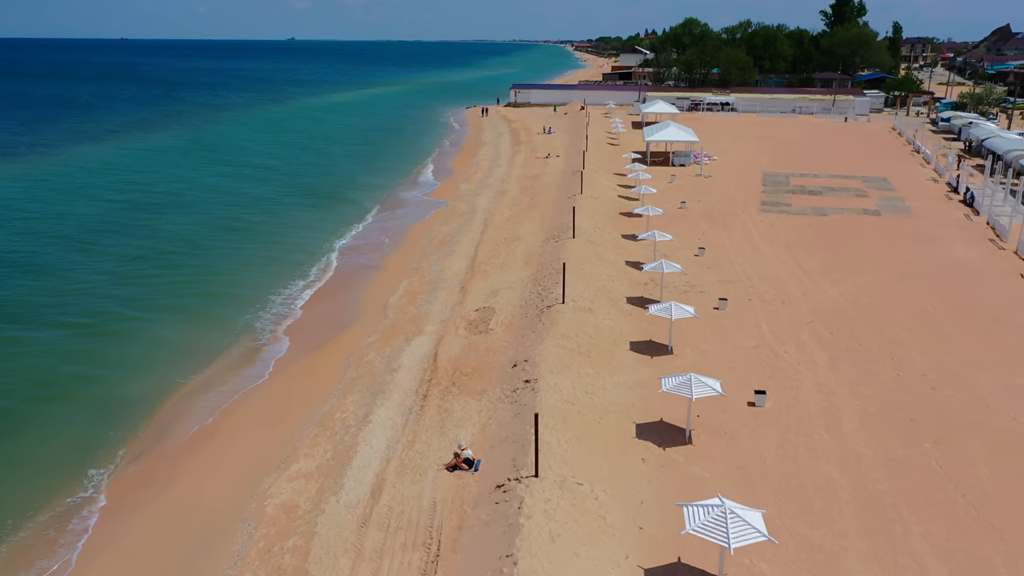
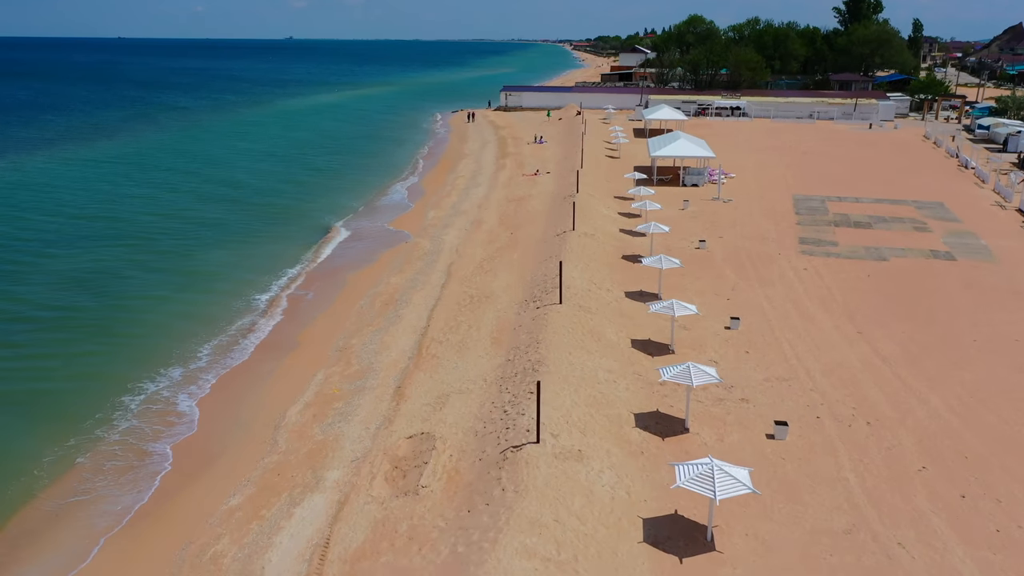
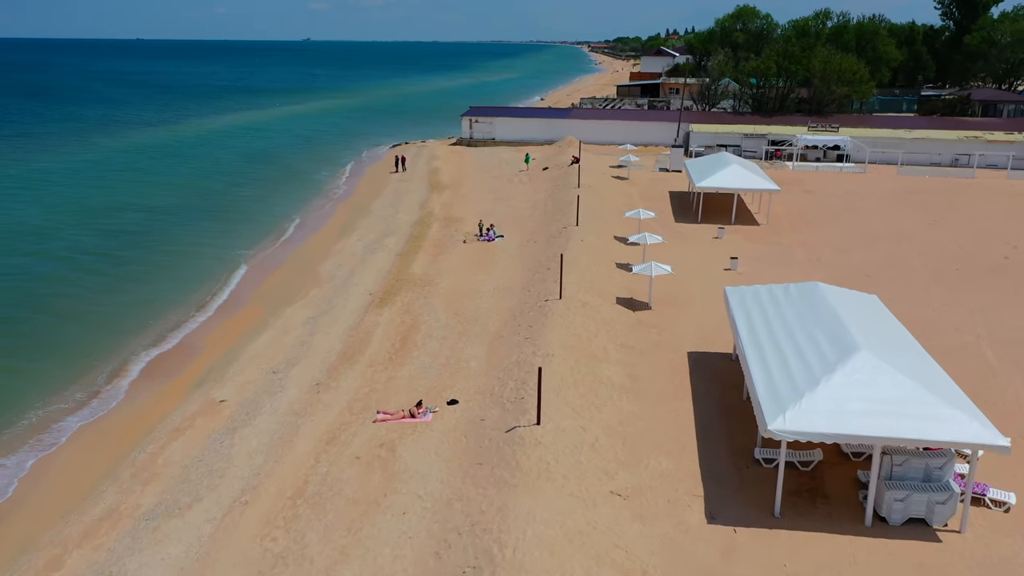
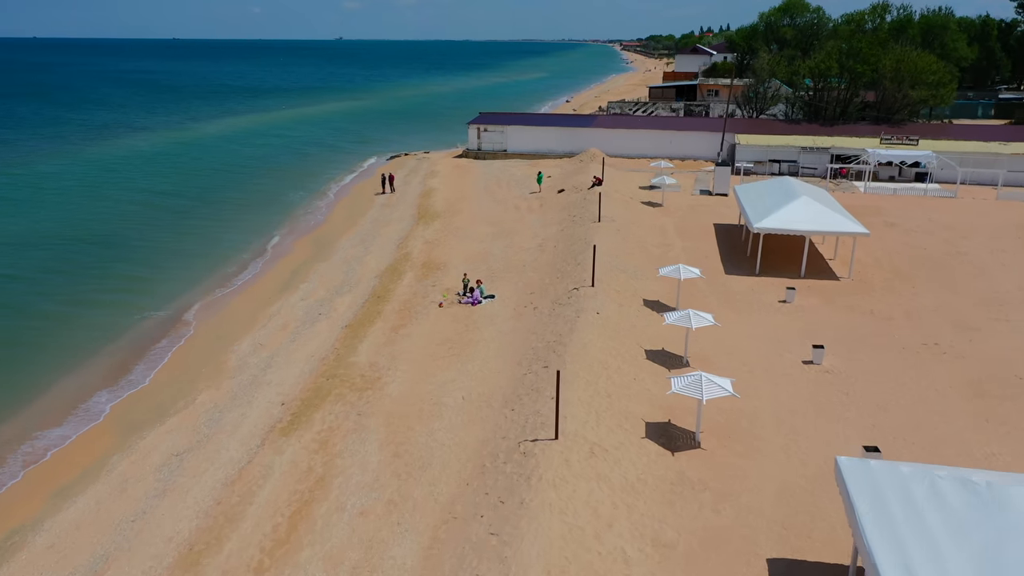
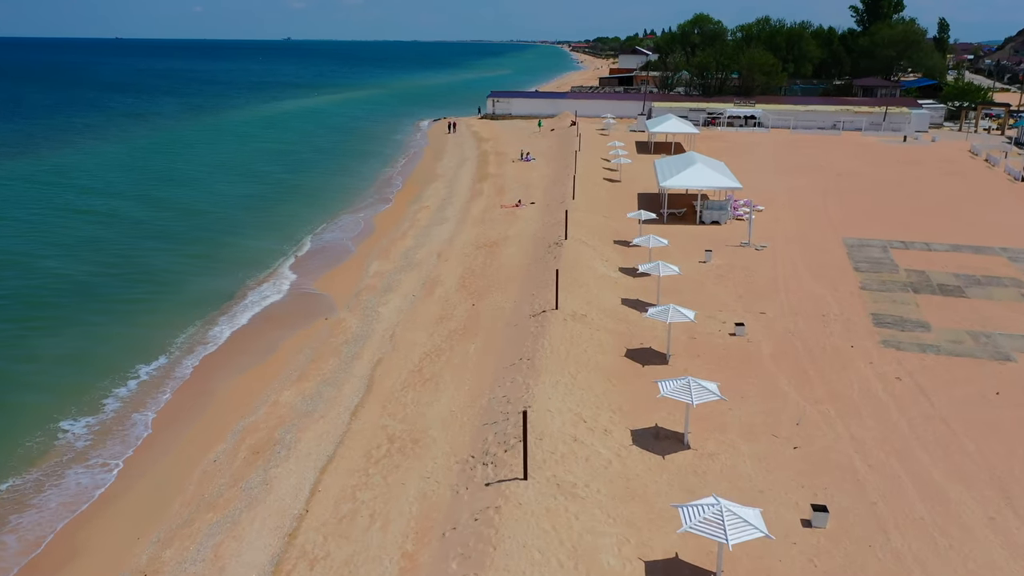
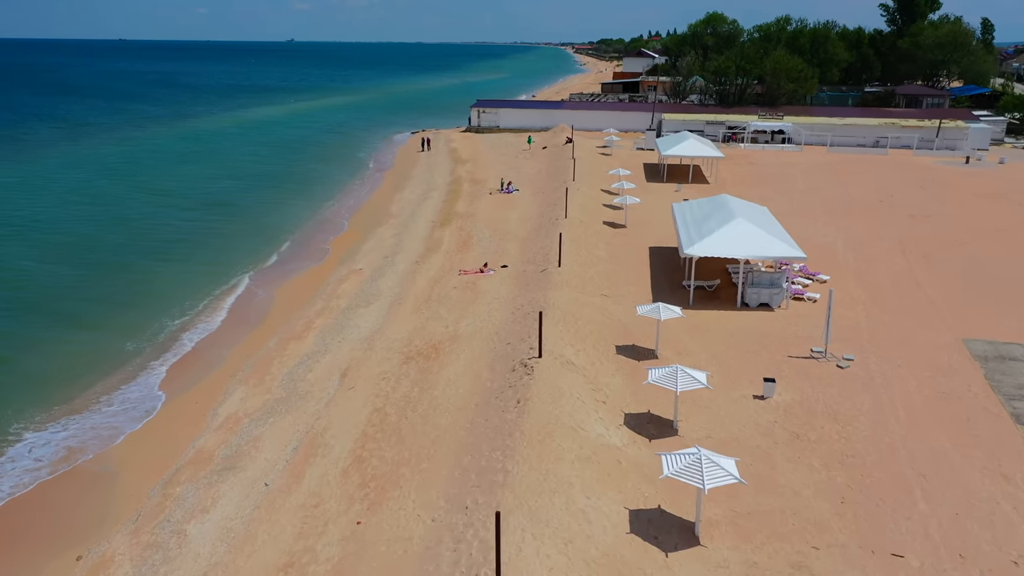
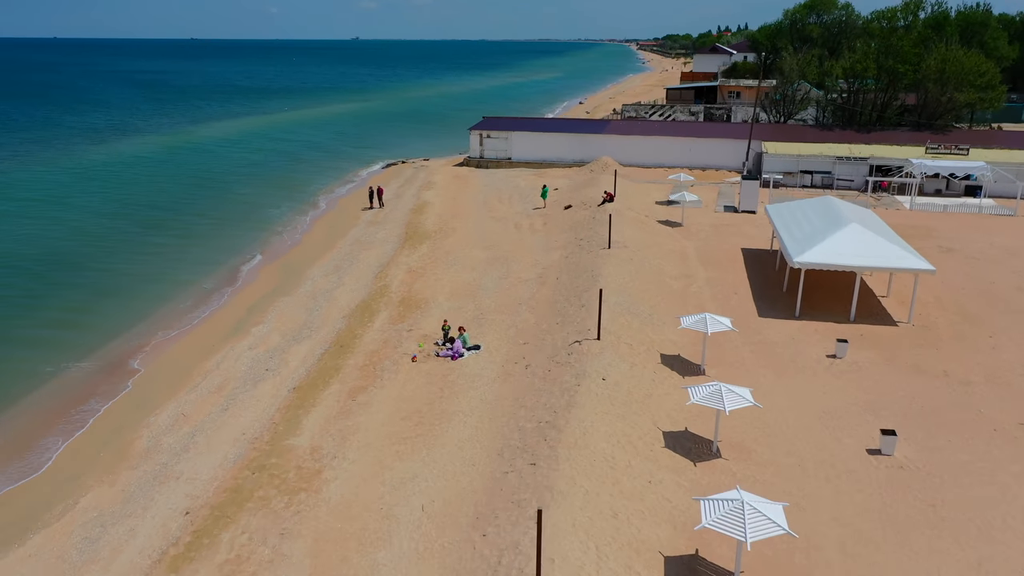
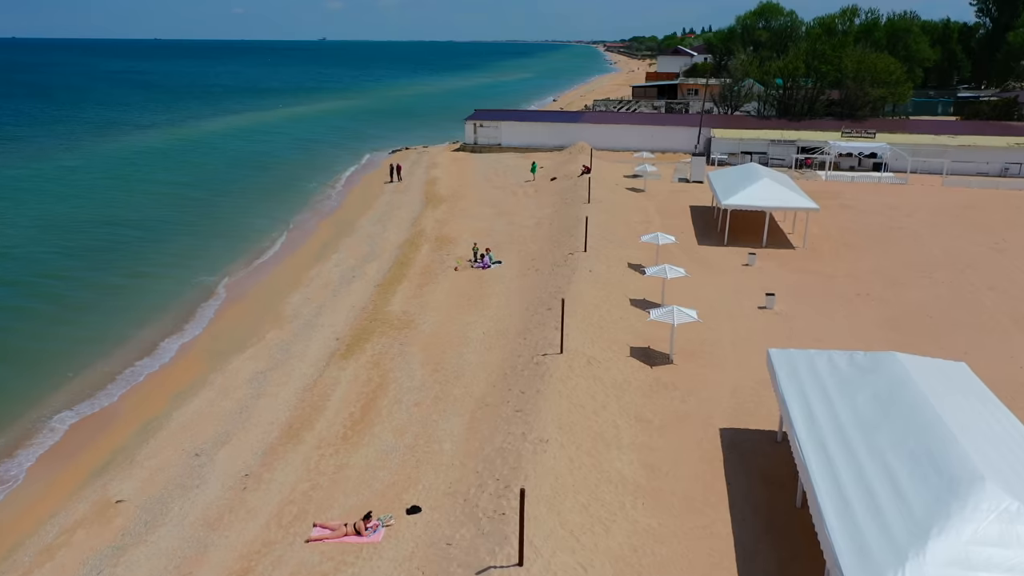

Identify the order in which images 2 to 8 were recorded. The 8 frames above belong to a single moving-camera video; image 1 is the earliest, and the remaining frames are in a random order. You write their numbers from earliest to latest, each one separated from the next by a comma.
2, 5, 6, 3, 8, 4, 7
